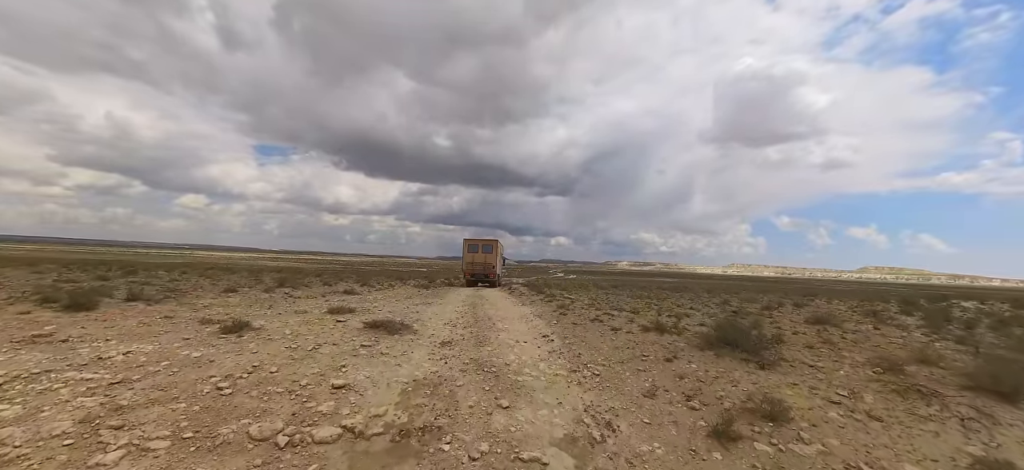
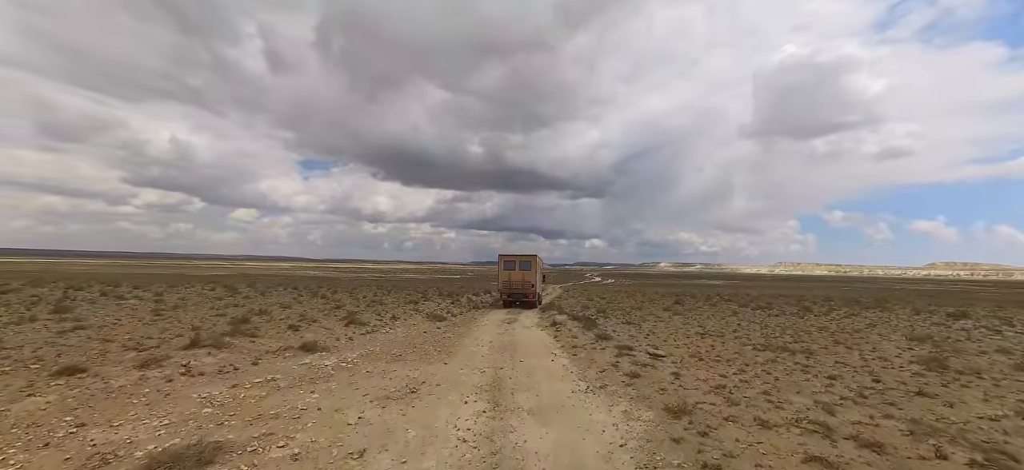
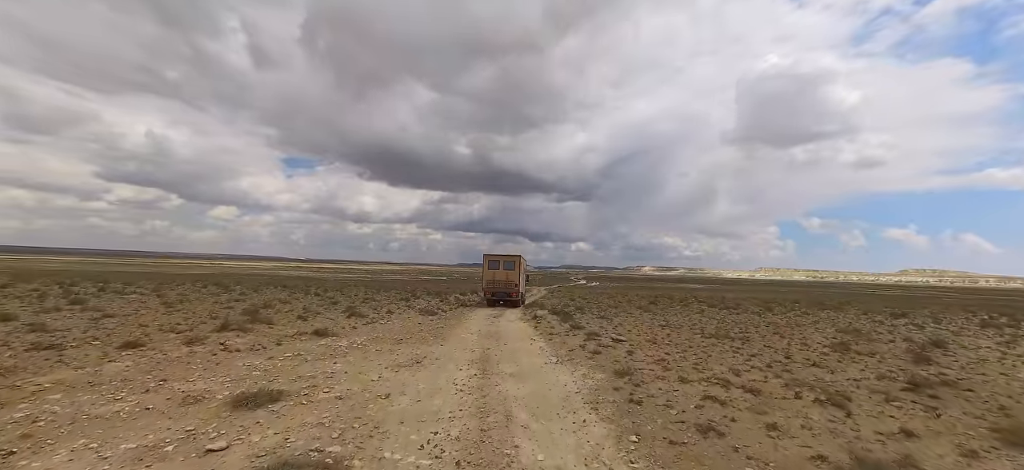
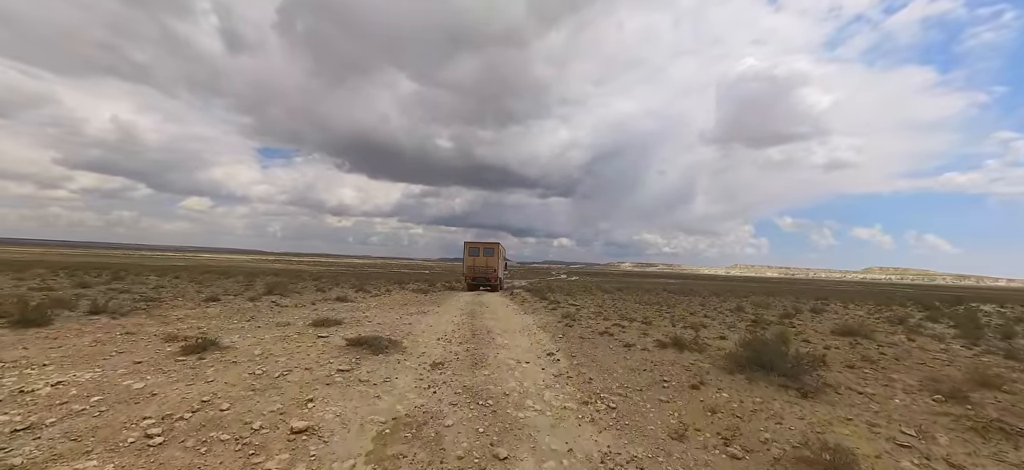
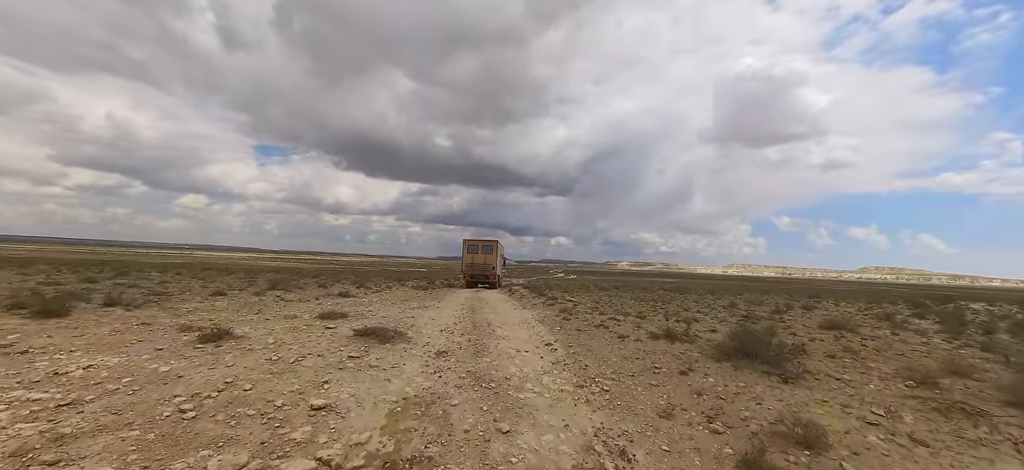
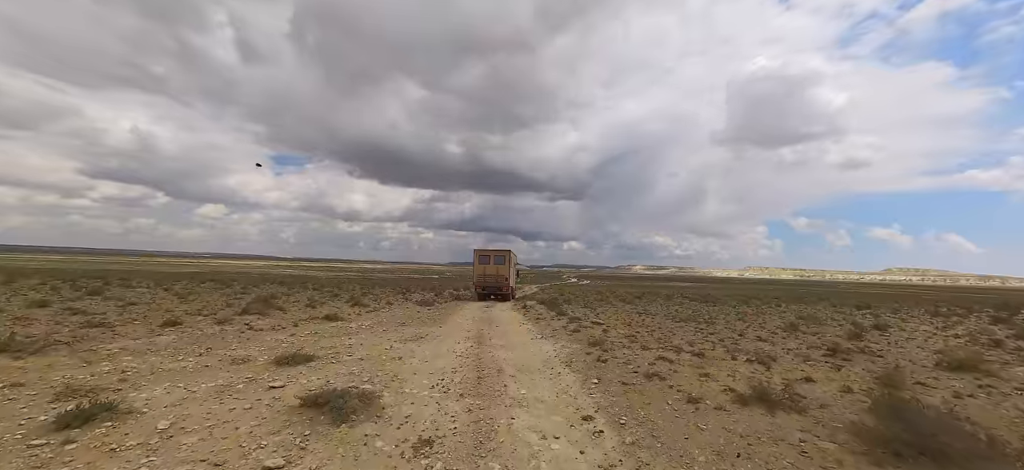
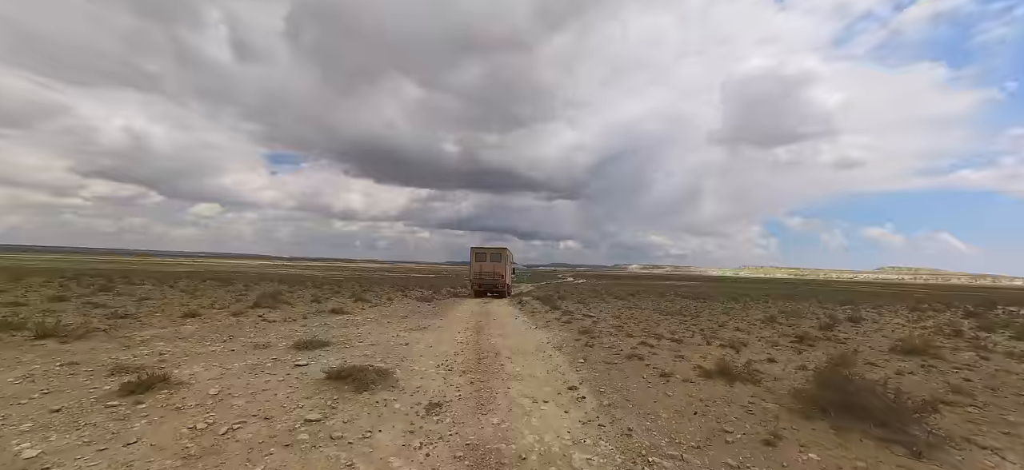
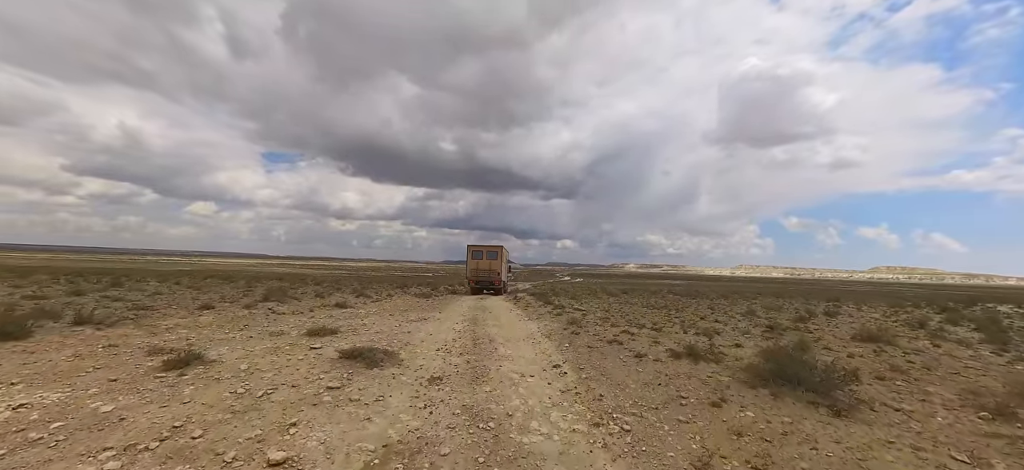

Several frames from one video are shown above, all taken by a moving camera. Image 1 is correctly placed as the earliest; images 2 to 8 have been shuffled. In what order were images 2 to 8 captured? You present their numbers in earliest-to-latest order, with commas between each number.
5, 4, 8, 7, 6, 3, 2
